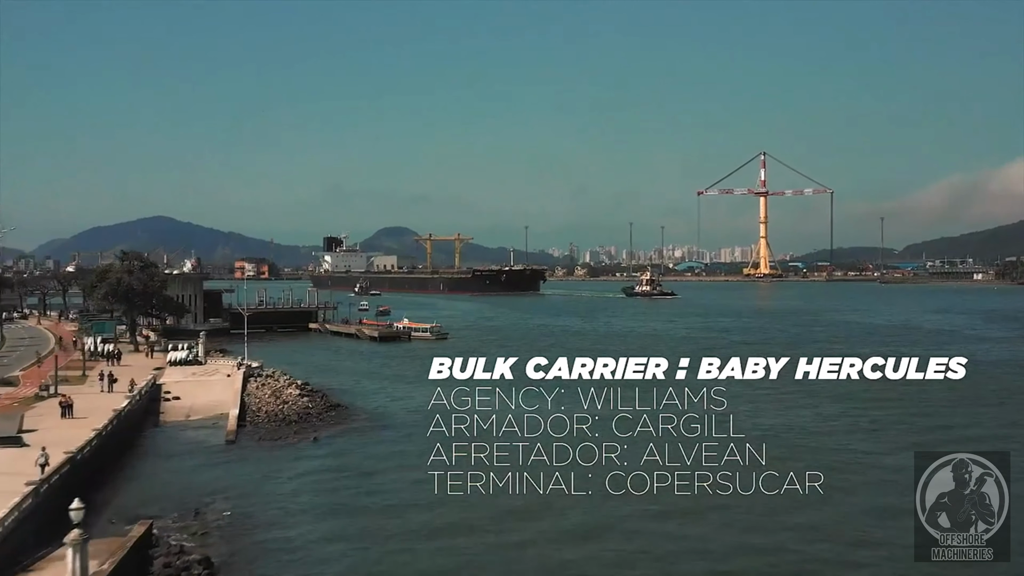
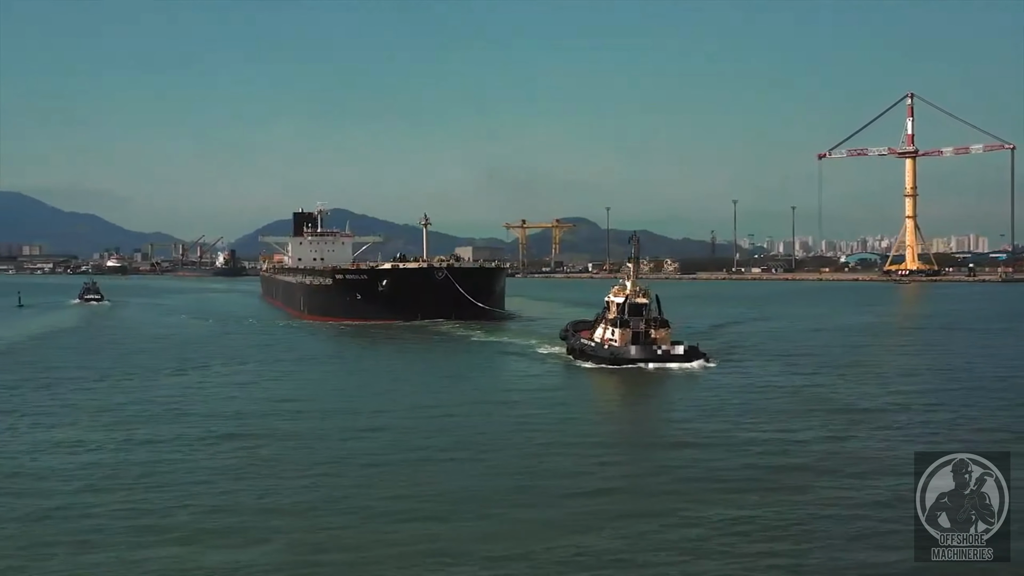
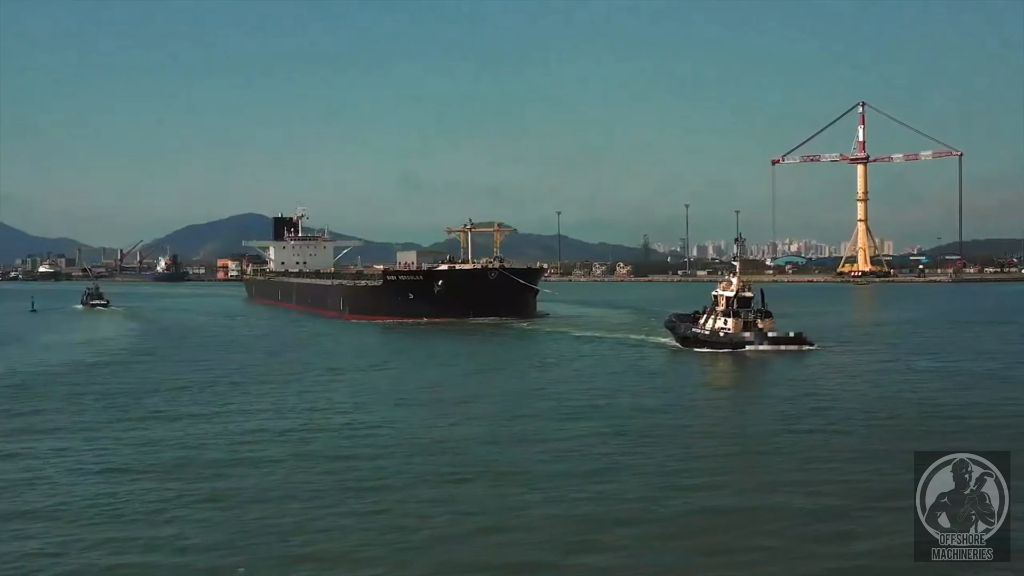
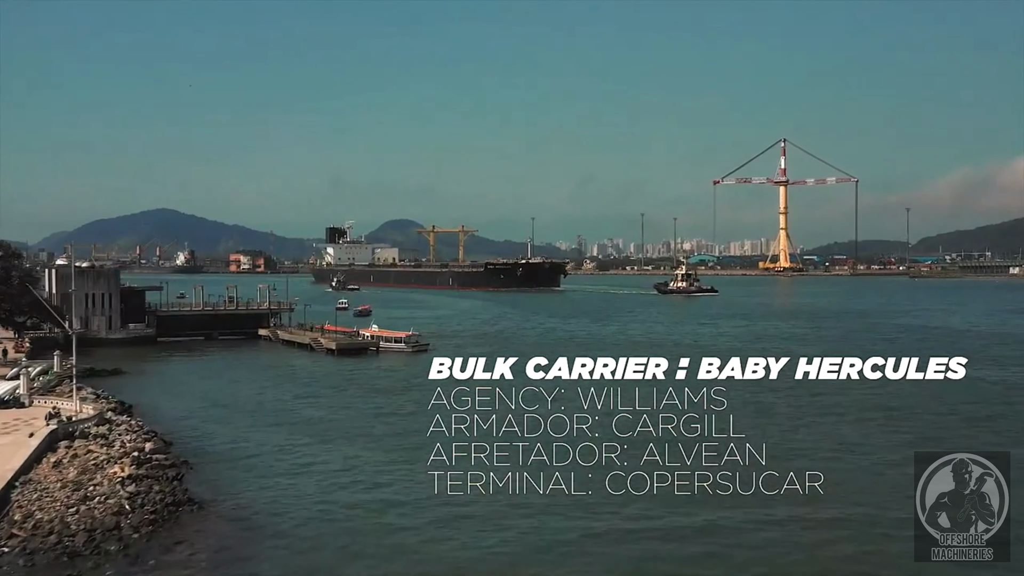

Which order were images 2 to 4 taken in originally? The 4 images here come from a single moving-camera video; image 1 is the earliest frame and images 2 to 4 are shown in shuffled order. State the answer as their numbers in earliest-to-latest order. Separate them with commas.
4, 3, 2
